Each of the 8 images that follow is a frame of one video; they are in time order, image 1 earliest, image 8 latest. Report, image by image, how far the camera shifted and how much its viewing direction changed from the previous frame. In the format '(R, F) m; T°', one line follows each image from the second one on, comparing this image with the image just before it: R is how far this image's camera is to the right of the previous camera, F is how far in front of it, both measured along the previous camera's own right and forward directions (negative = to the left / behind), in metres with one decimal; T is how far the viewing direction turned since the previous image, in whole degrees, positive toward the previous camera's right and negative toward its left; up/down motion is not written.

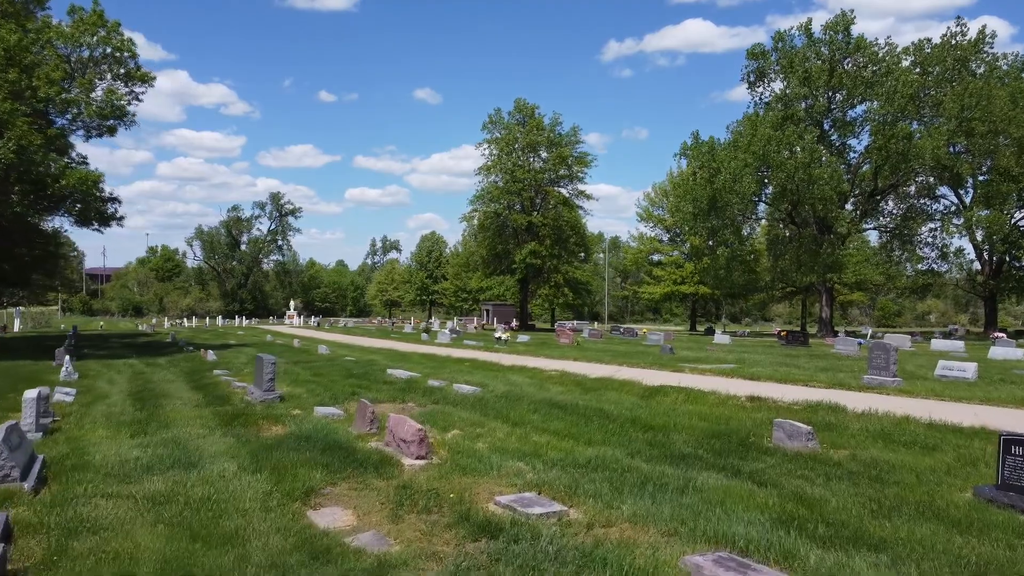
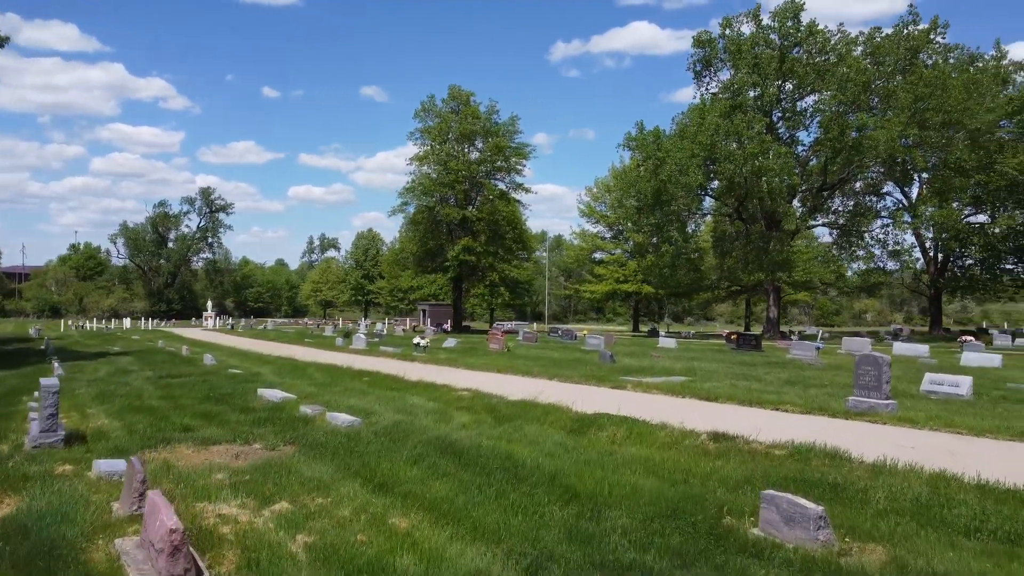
(+0.8, +3.4) m; +4°
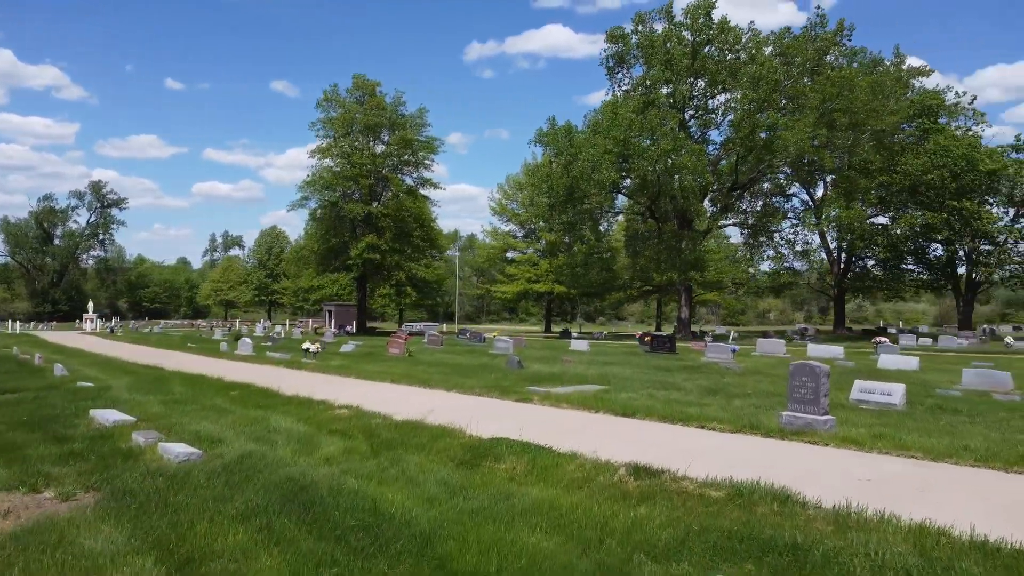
(+0.4, +1.9) m; +6°
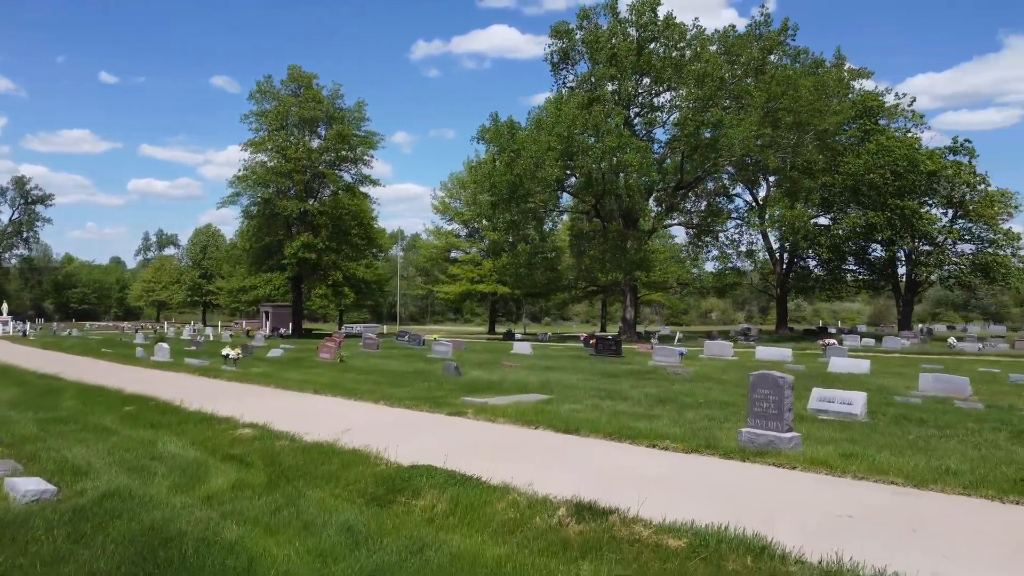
(+0.2, +1.3) m; +4°
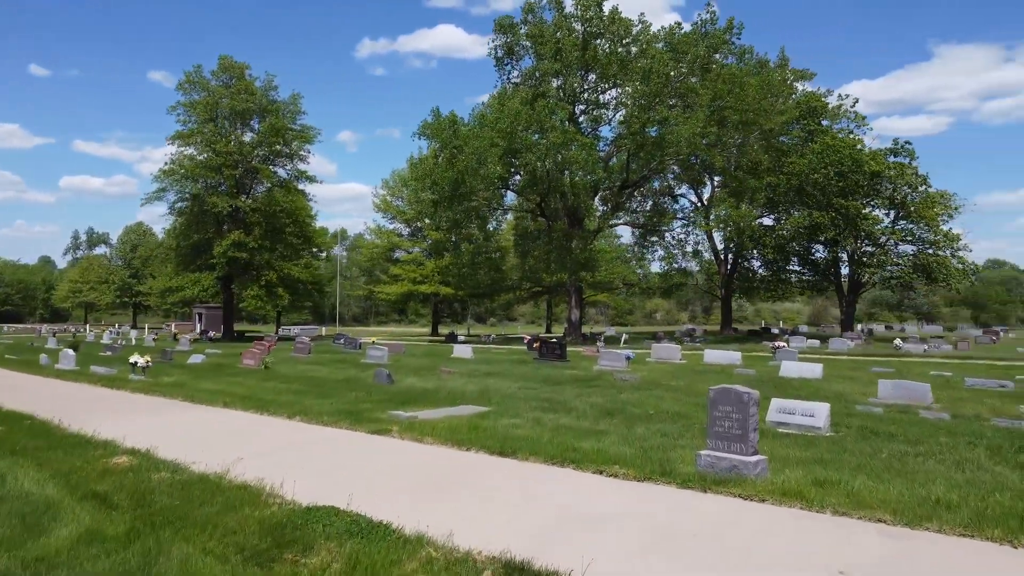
(+0.2, +1.3) m; +4°
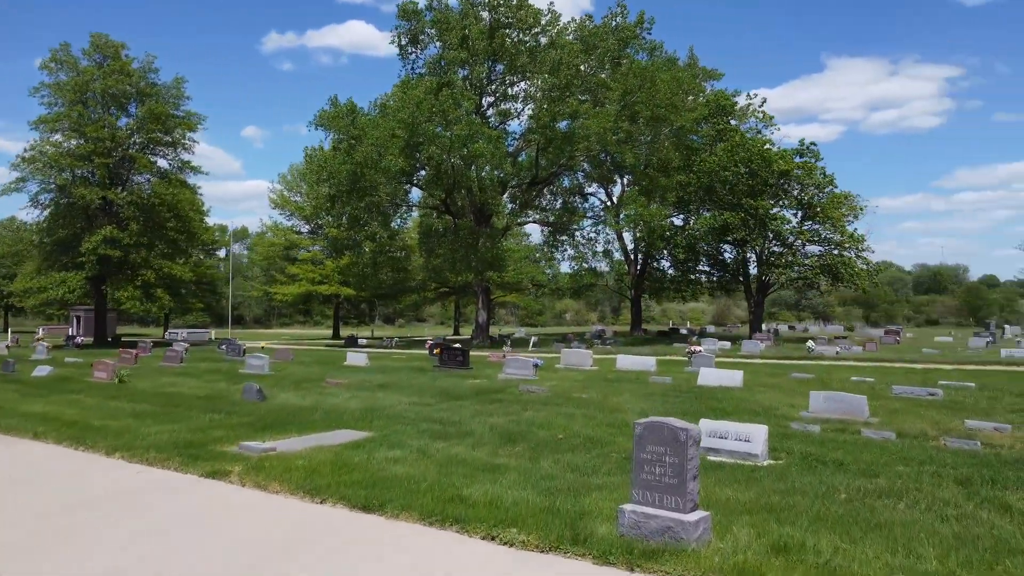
(+0.4, +2.1) m; +6°
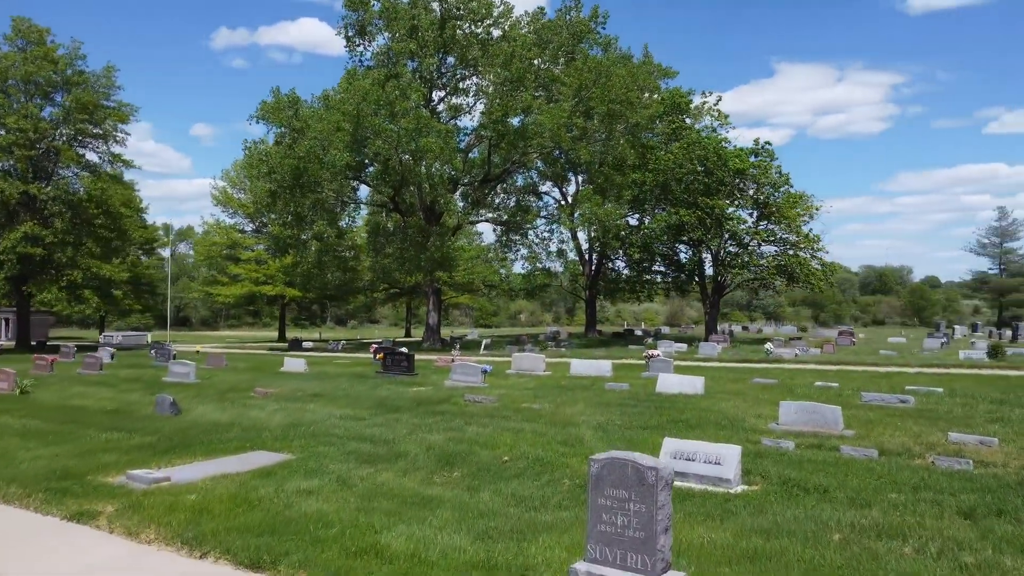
(+0.2, +1.3) m; +3°
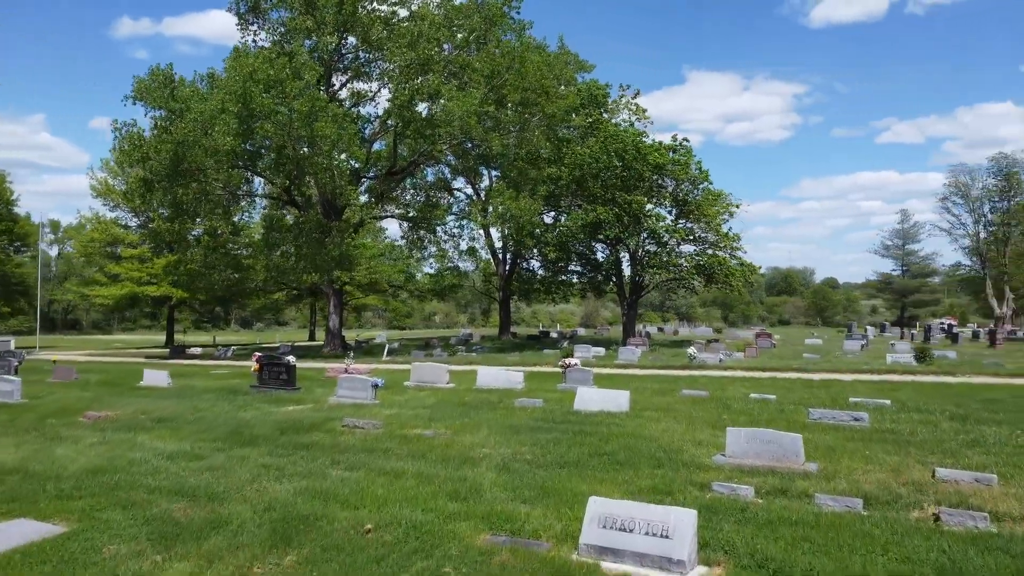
(+0.4, +2.6) m; +6°
